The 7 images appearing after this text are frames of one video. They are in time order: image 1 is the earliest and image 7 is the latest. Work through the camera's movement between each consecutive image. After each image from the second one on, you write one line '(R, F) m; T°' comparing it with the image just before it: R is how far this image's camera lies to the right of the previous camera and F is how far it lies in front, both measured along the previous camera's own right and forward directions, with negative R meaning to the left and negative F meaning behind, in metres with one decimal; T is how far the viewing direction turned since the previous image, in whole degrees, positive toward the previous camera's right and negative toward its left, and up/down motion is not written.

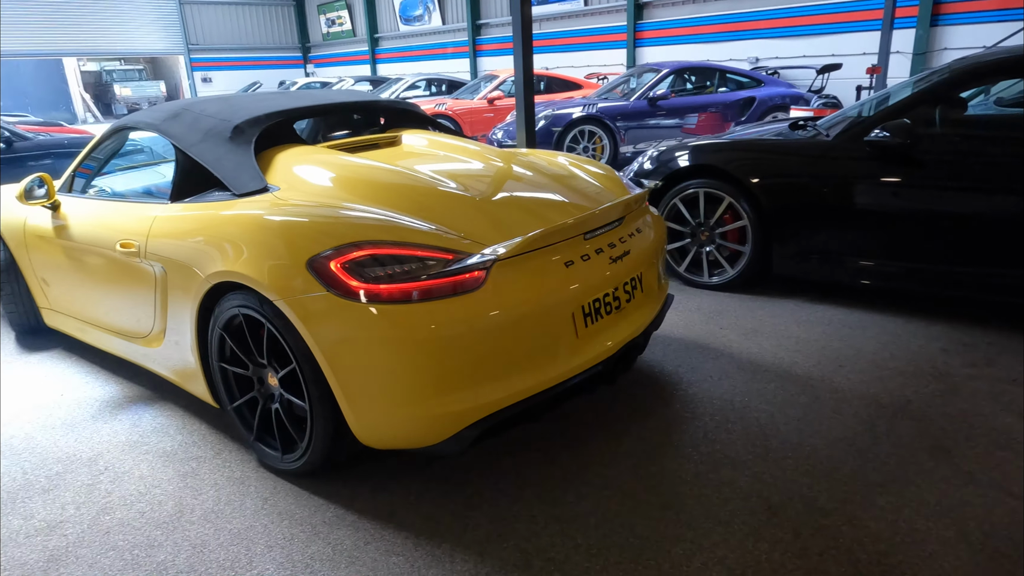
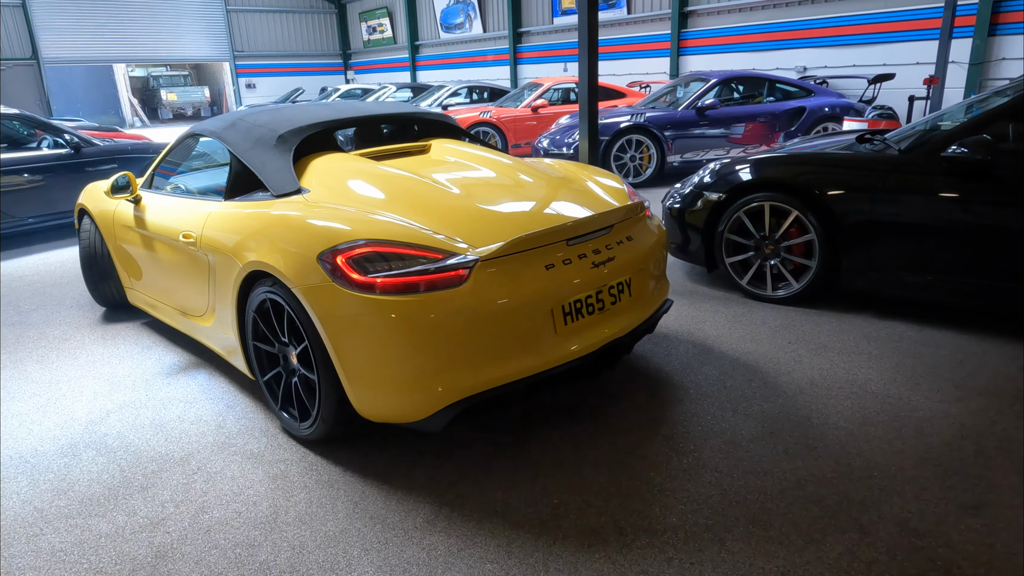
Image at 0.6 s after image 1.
(-0.2, 0.0) m; -2°
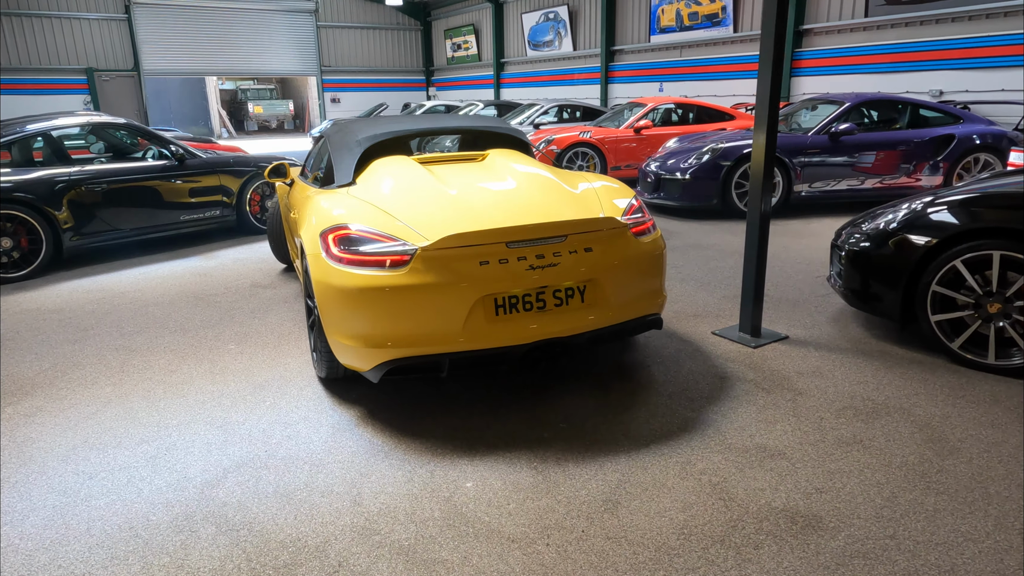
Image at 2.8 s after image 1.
(-0.4, +0.4) m; -5°
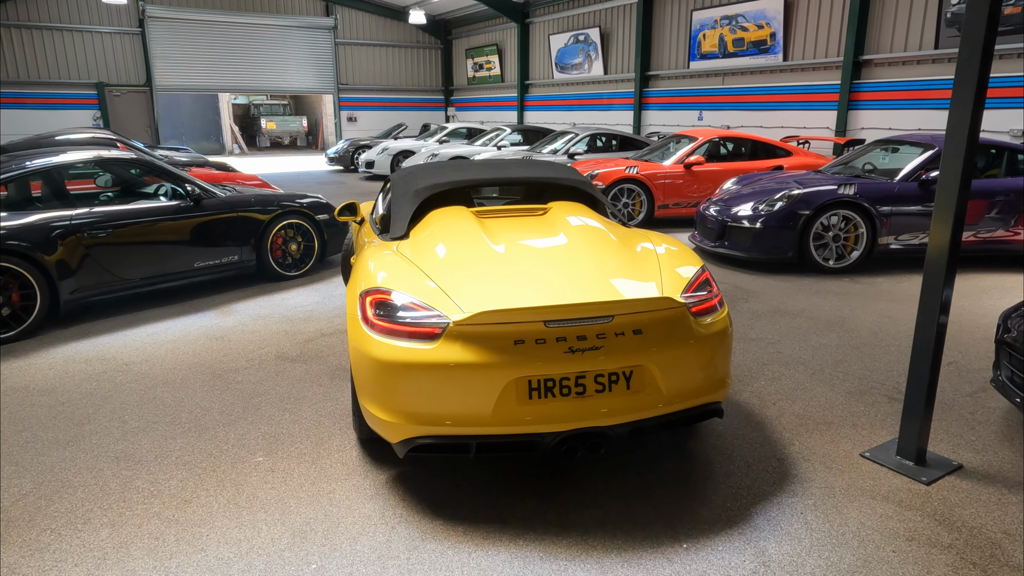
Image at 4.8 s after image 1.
(-0.4, +0.6) m; 0°
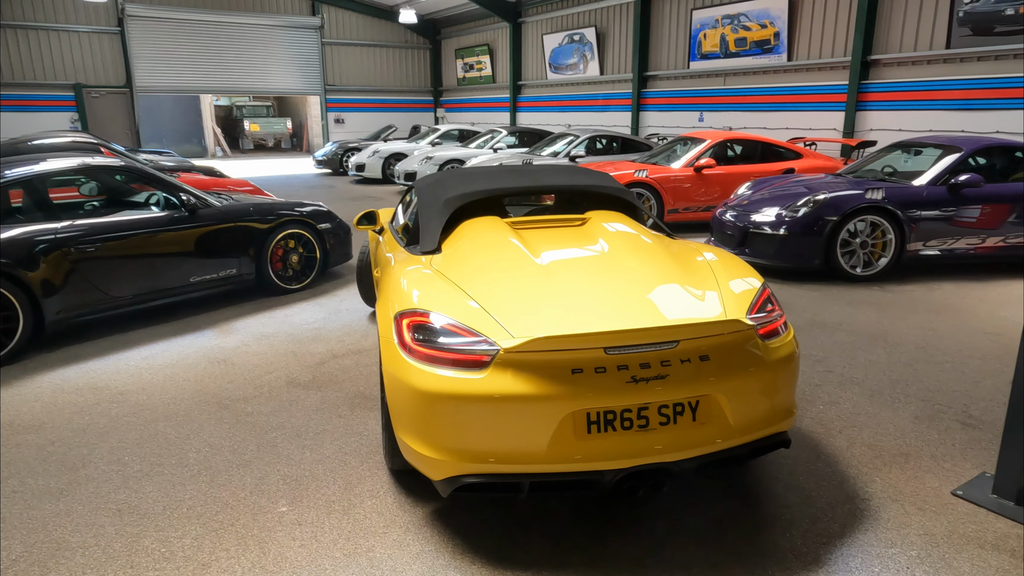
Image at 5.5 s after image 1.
(-0.3, +0.3) m; +2°
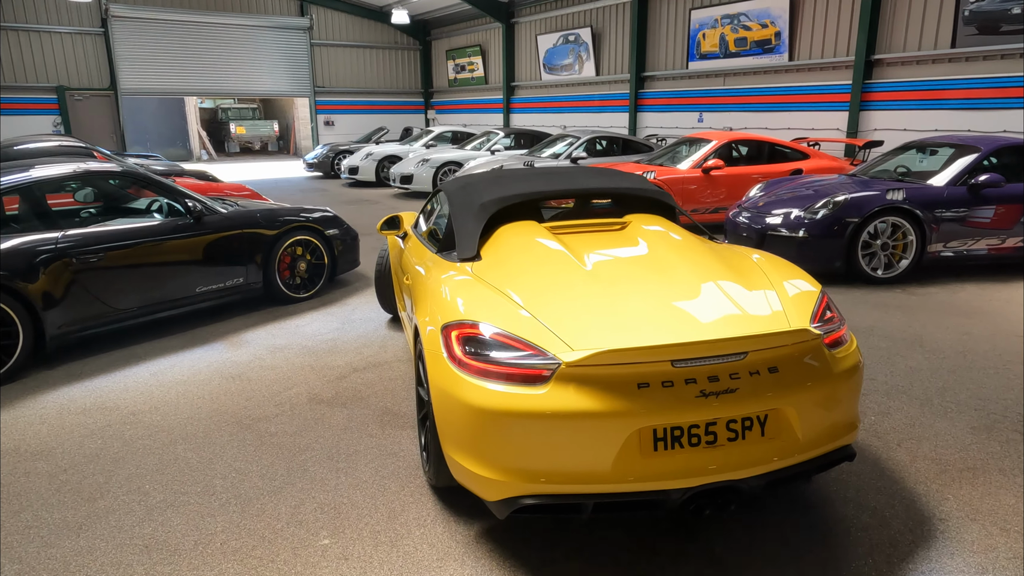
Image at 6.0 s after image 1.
(-0.2, +0.2) m; +1°
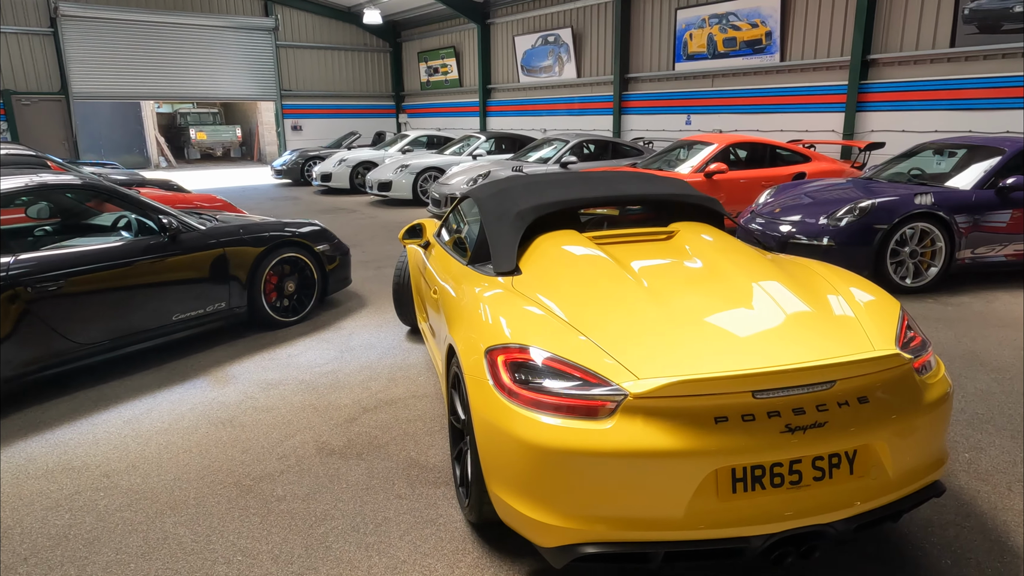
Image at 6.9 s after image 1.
(-0.3, +0.4) m; +3°
